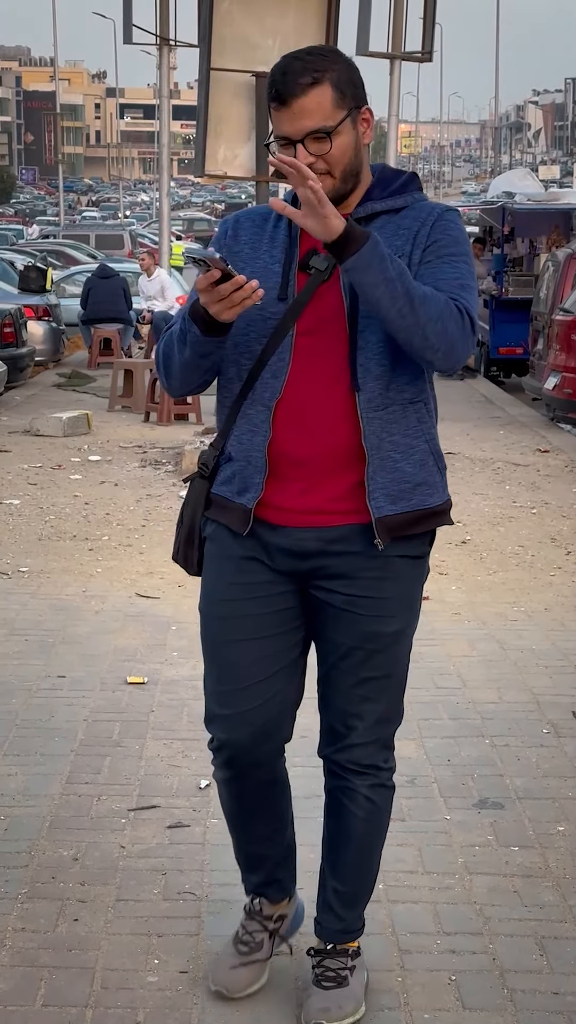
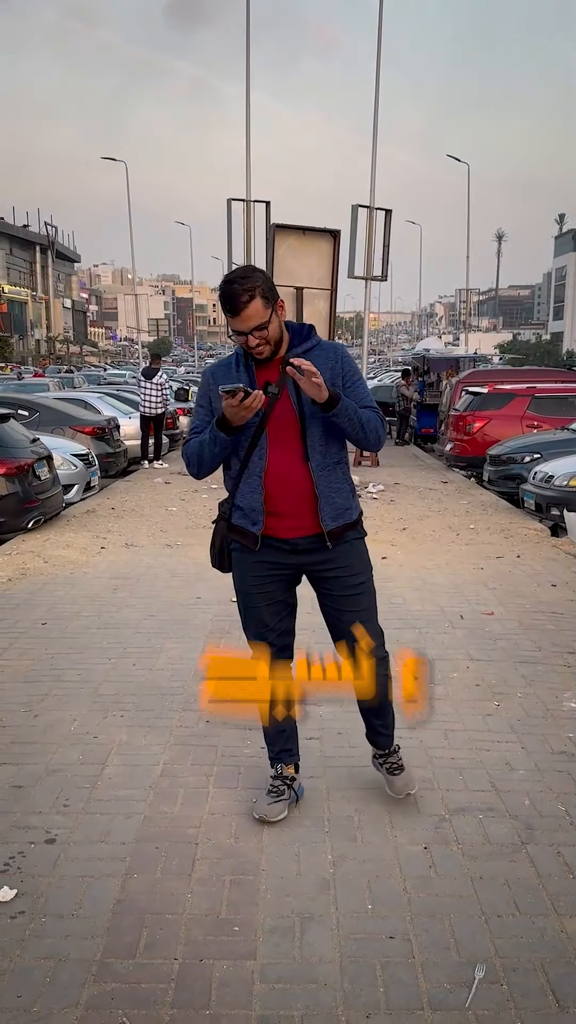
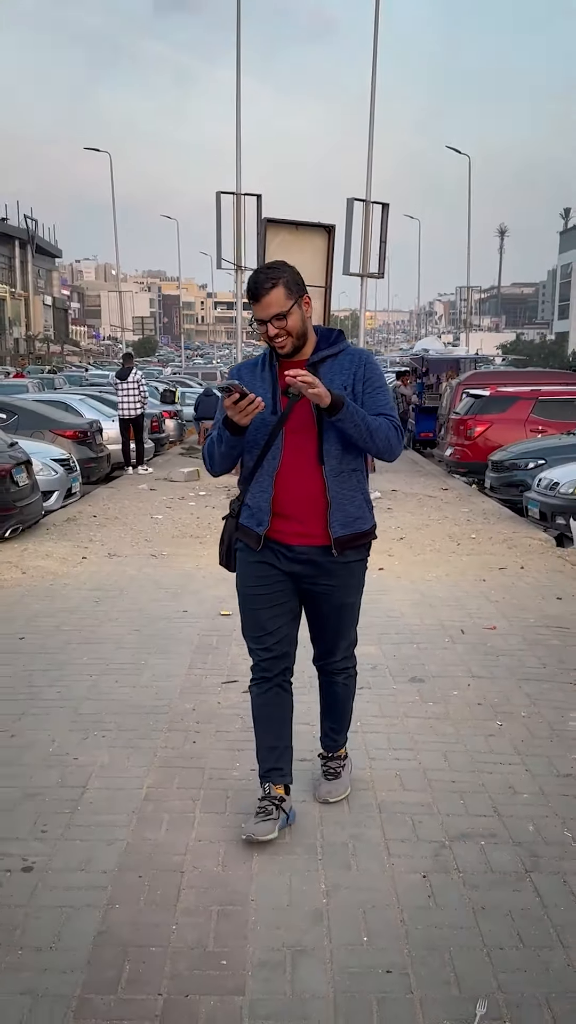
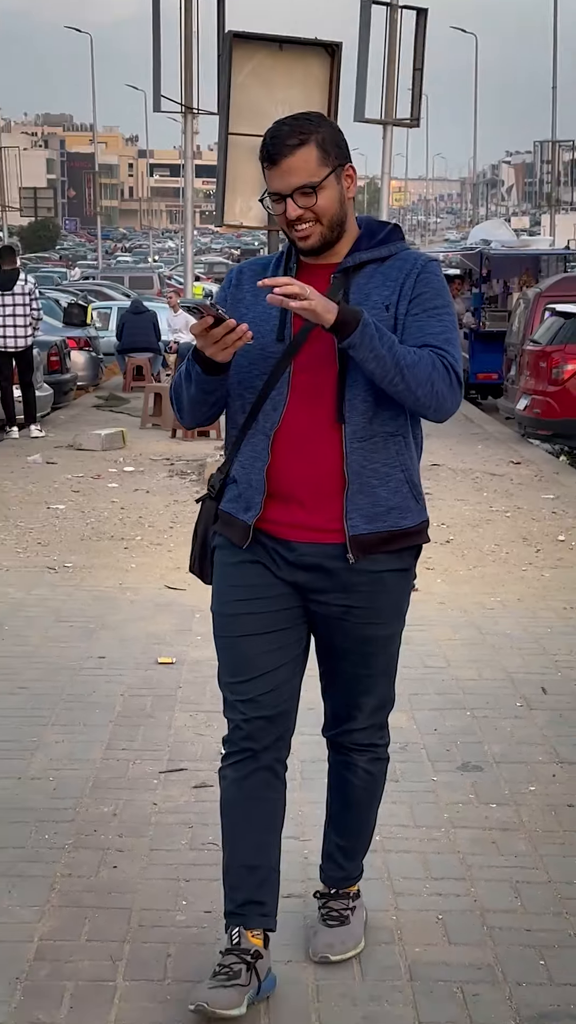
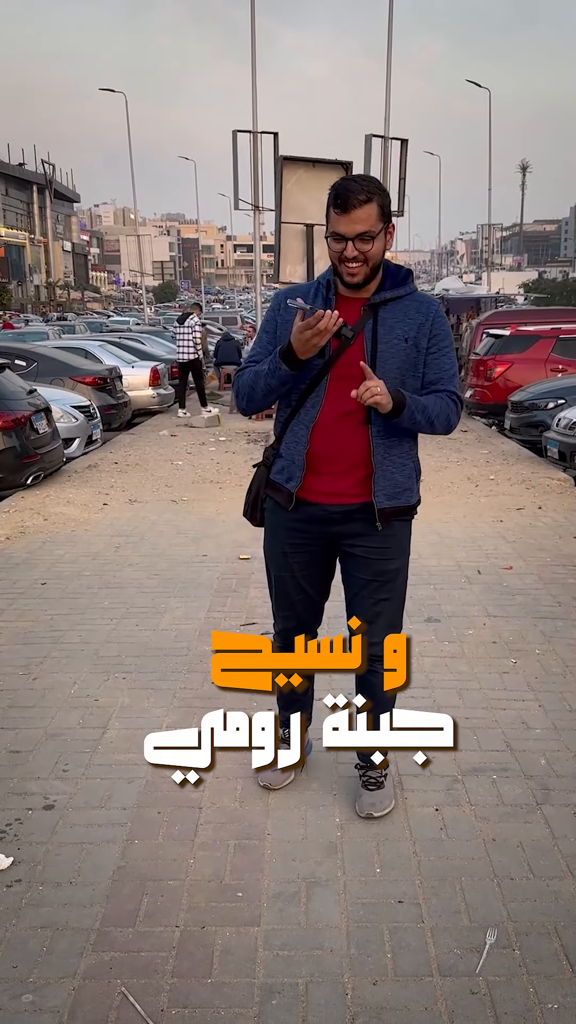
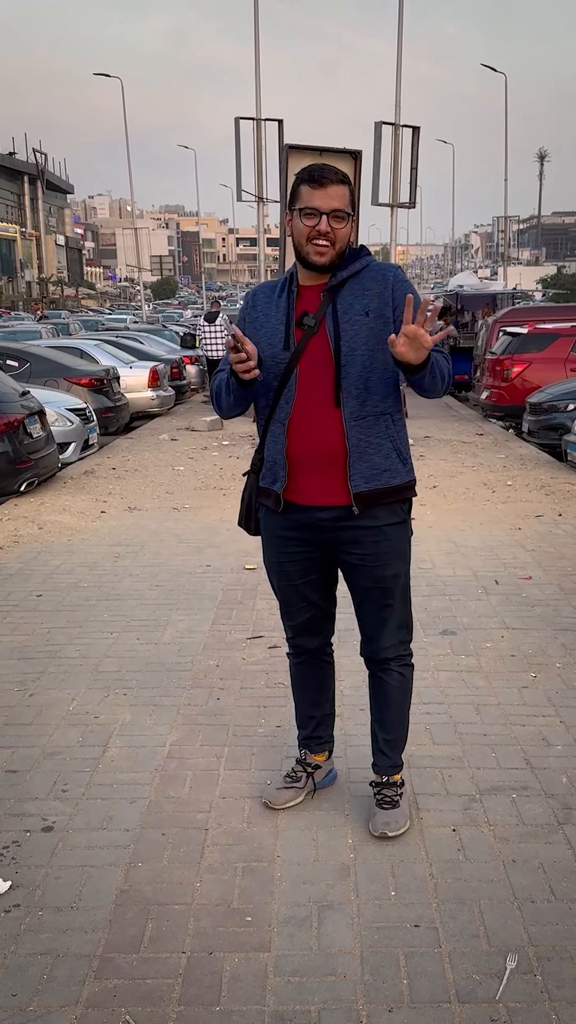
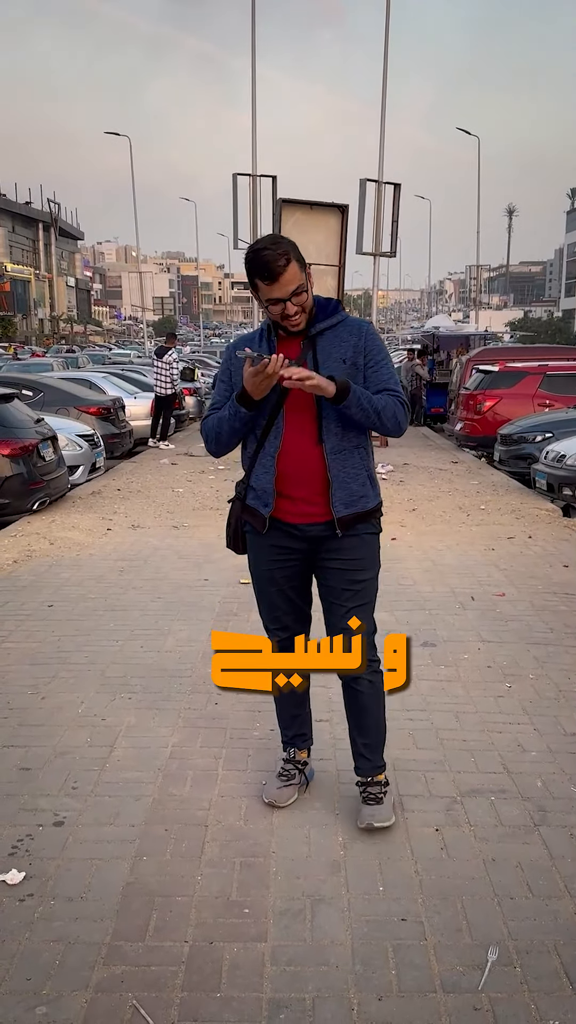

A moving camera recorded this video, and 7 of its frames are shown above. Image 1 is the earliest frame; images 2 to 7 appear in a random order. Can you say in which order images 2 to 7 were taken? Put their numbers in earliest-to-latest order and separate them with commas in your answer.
4, 3, 2, 7, 5, 6
